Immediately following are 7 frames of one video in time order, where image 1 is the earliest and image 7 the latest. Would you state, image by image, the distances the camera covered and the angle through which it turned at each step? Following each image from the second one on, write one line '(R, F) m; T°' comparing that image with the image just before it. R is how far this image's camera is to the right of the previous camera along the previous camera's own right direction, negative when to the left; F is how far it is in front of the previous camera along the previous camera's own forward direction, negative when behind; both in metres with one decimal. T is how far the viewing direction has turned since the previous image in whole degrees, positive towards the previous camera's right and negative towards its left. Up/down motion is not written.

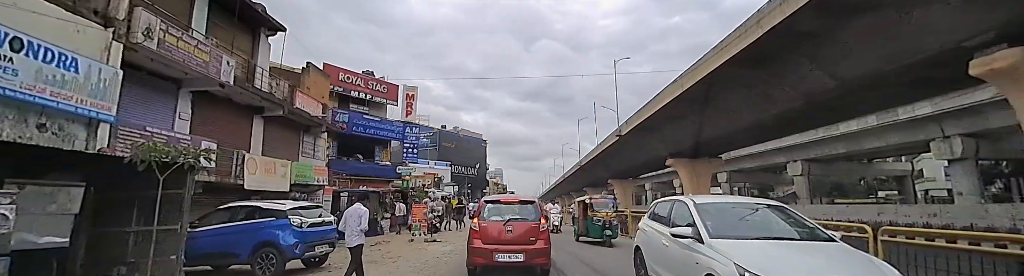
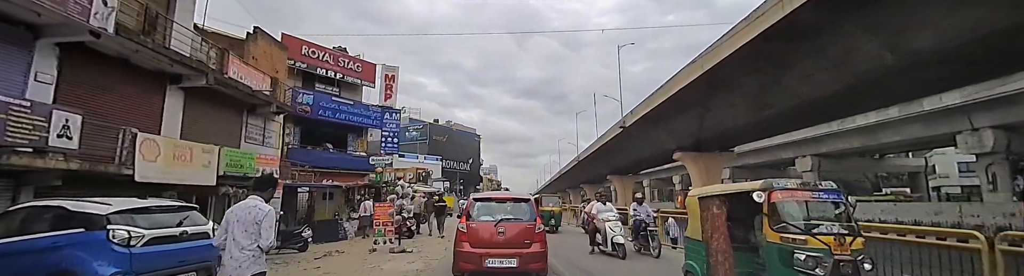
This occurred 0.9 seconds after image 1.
(0.0, +2.9) m; +1°
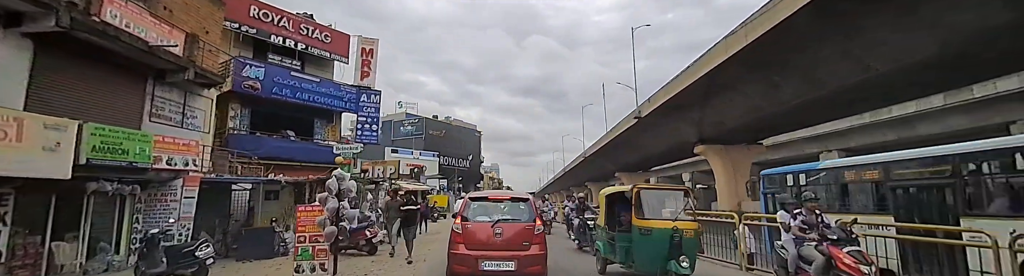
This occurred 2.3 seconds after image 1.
(-0.1, +3.2) m; 0°
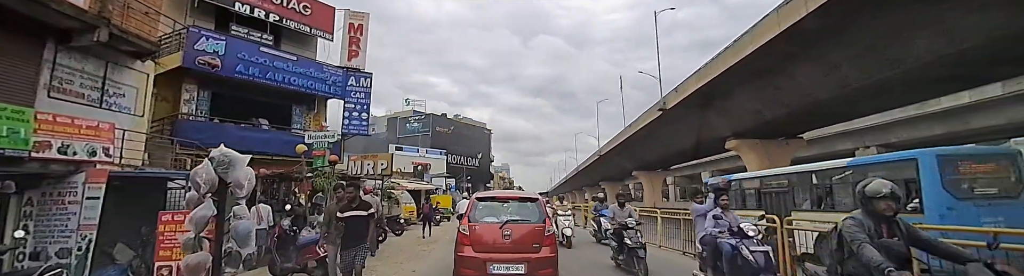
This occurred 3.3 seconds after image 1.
(-0.1, +2.3) m; -2°
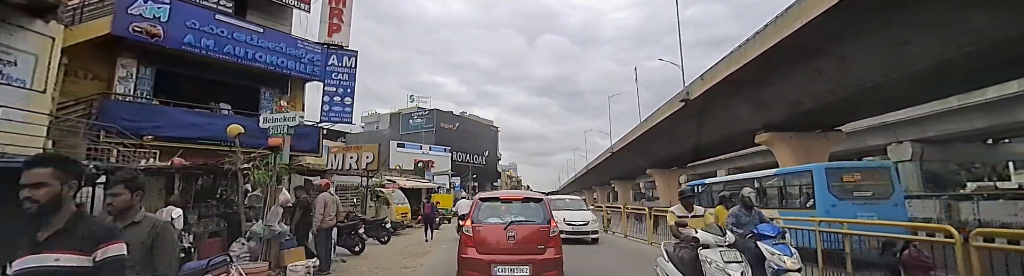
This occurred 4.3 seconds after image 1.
(-0.1, +1.9) m; -1°
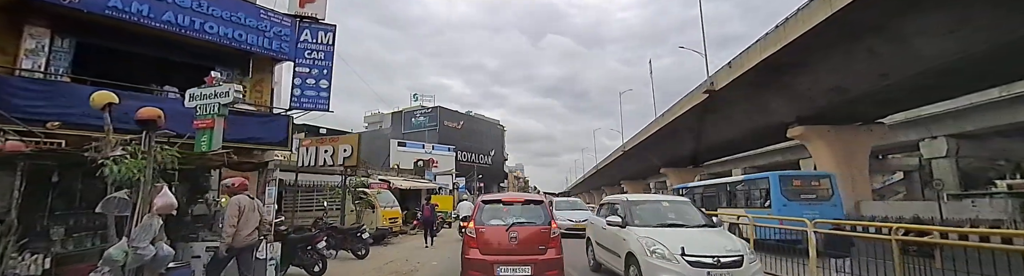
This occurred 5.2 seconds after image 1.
(-0.1, +1.7) m; -1°
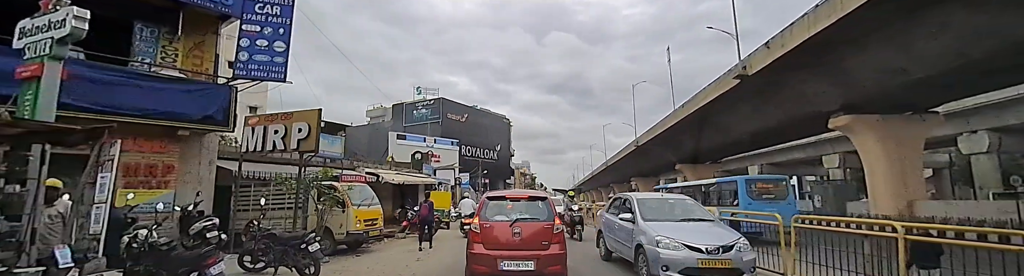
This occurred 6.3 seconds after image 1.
(-0.1, +1.8) m; -1°
